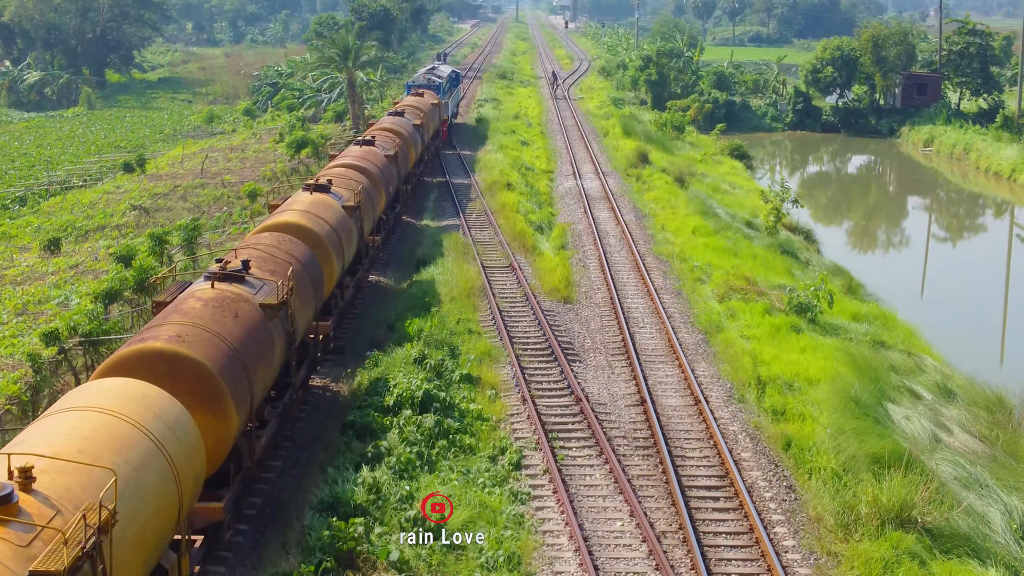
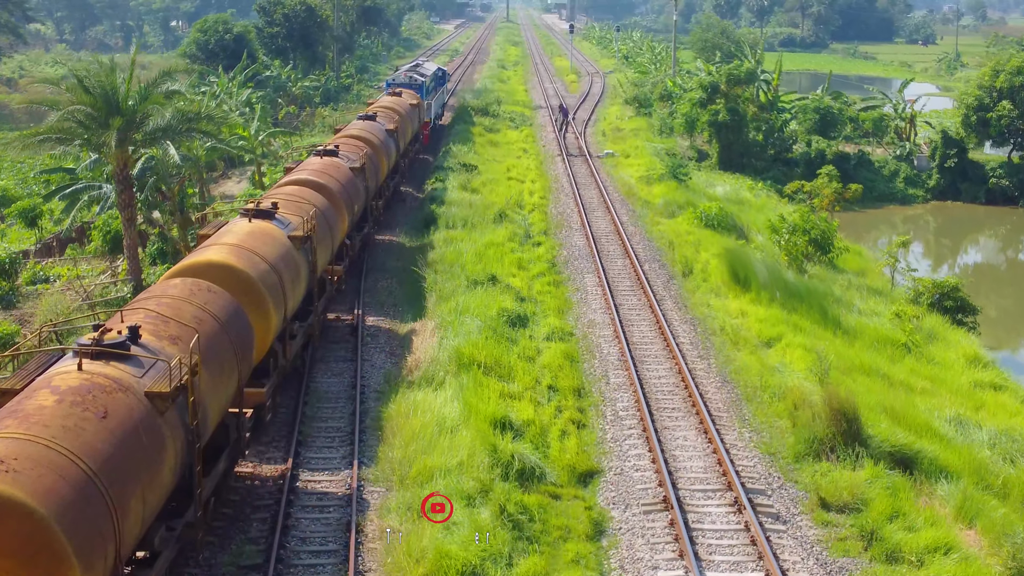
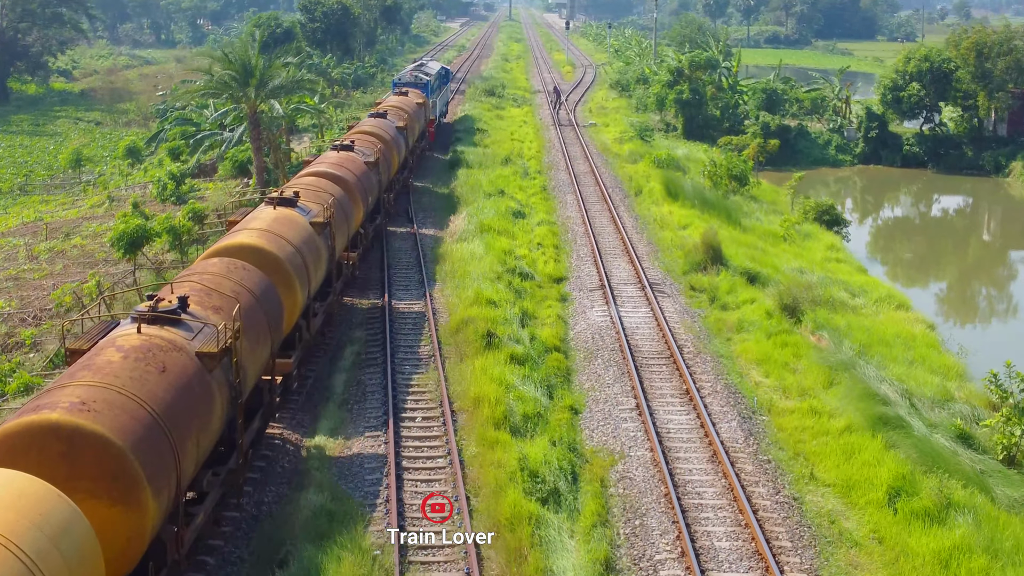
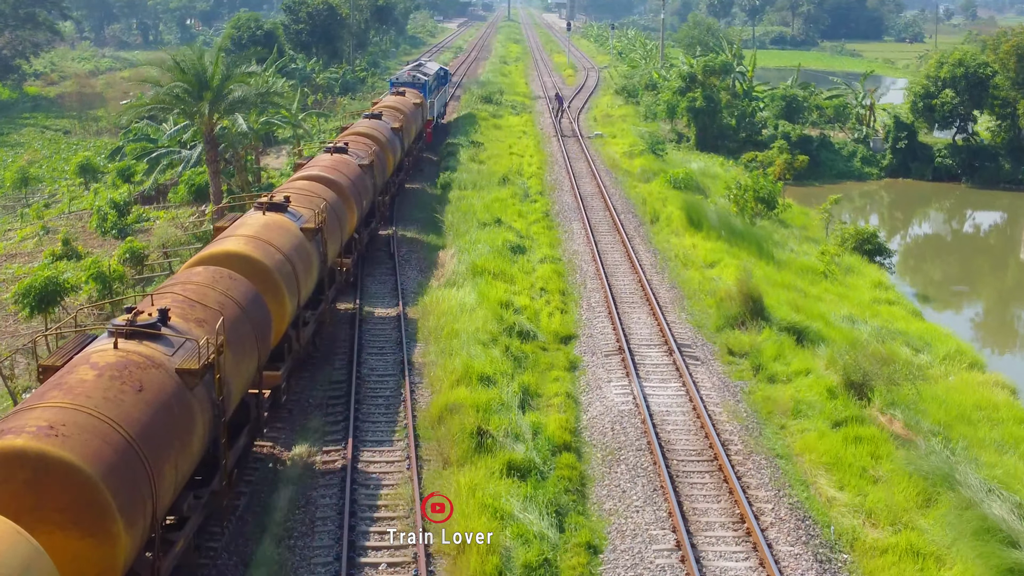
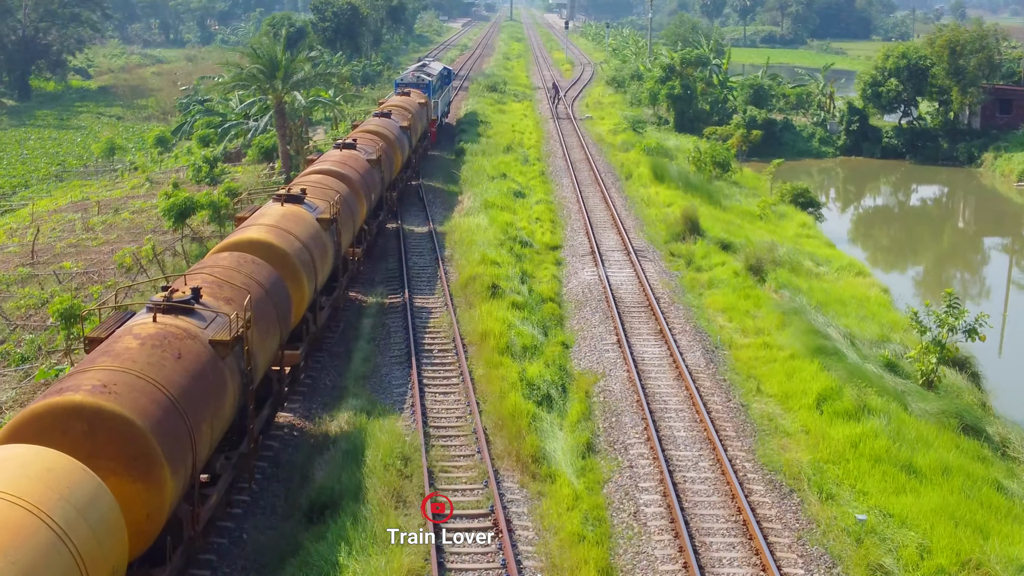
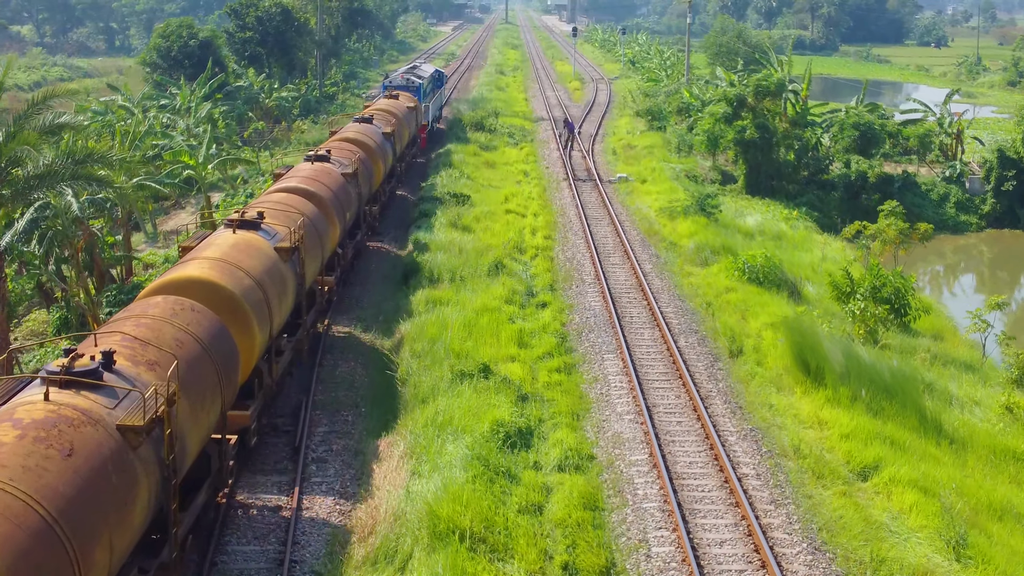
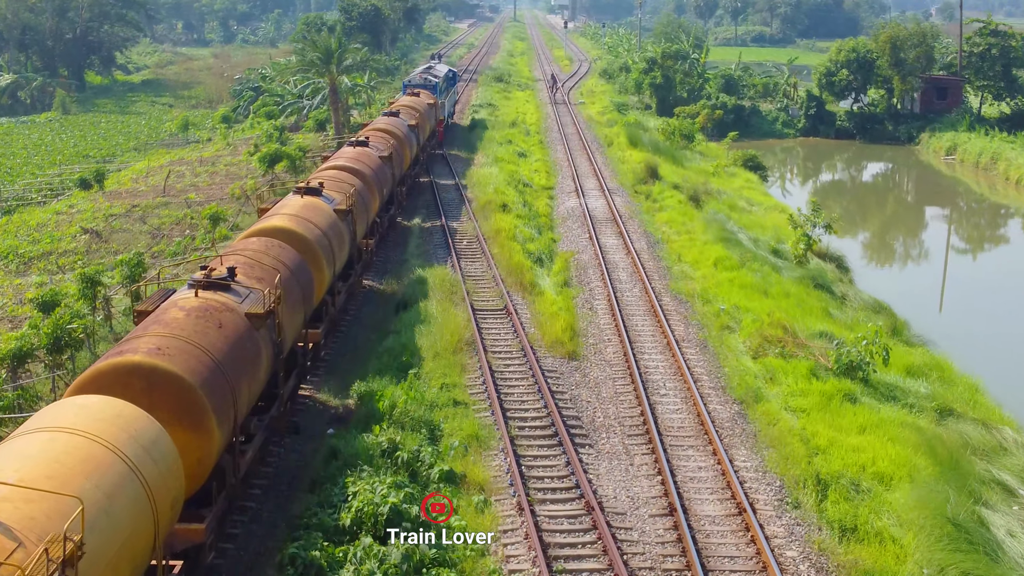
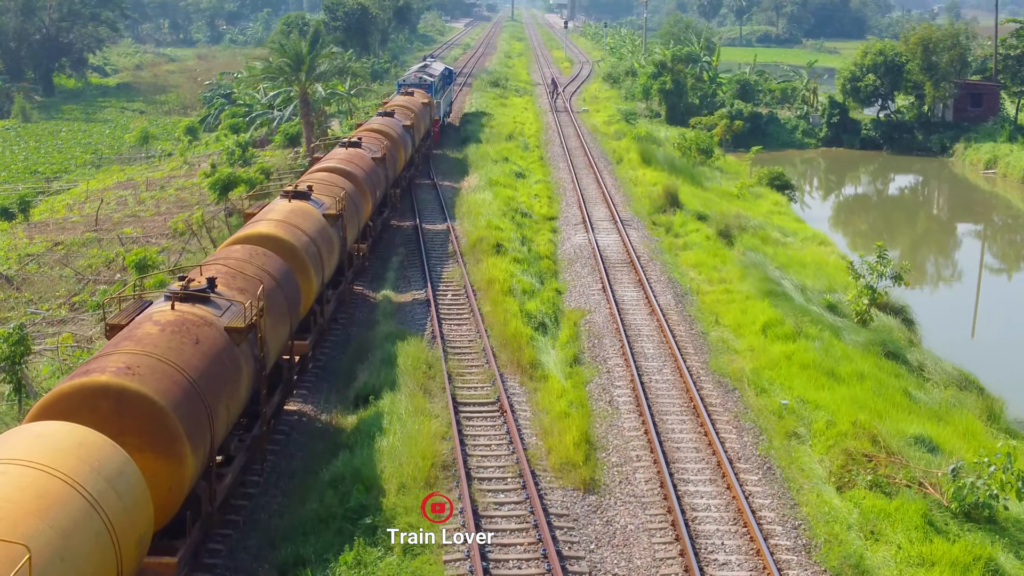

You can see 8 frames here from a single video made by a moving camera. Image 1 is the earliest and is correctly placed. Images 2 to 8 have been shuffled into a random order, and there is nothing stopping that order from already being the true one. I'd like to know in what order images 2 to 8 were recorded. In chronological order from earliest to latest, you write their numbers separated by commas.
7, 8, 5, 3, 4, 2, 6
